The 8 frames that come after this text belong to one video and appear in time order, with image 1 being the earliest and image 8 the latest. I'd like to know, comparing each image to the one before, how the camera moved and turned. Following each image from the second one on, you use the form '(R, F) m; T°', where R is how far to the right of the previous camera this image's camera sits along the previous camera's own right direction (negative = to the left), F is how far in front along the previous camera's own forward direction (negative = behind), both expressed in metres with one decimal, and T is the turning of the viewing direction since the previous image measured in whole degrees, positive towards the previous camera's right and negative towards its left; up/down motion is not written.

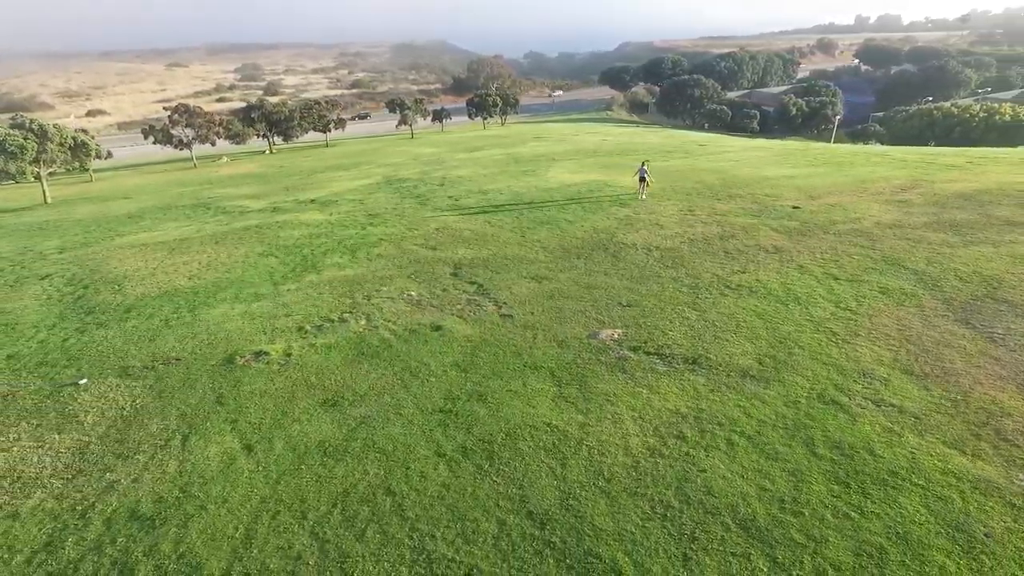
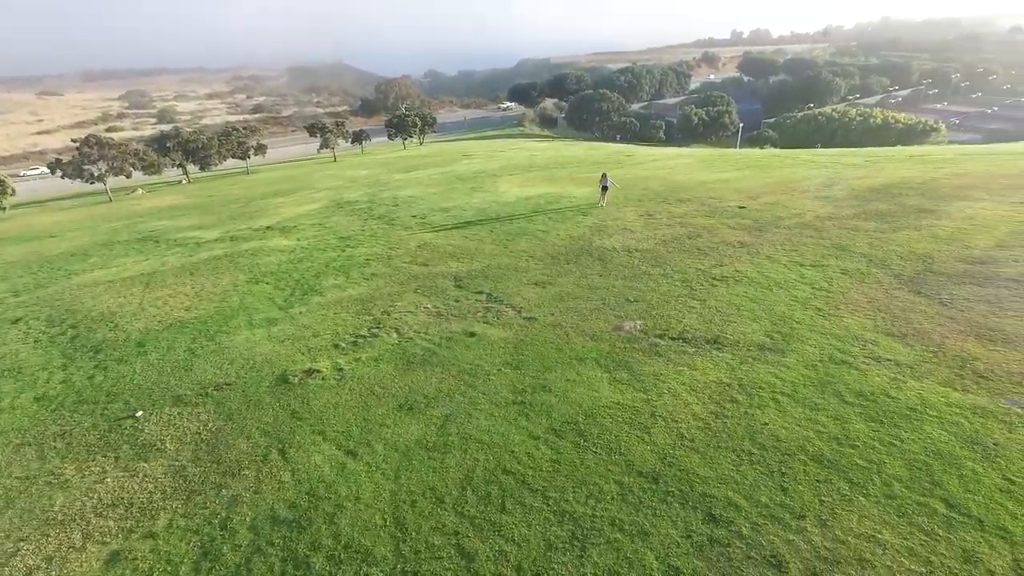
(-3.0, -1.2) m; +8°
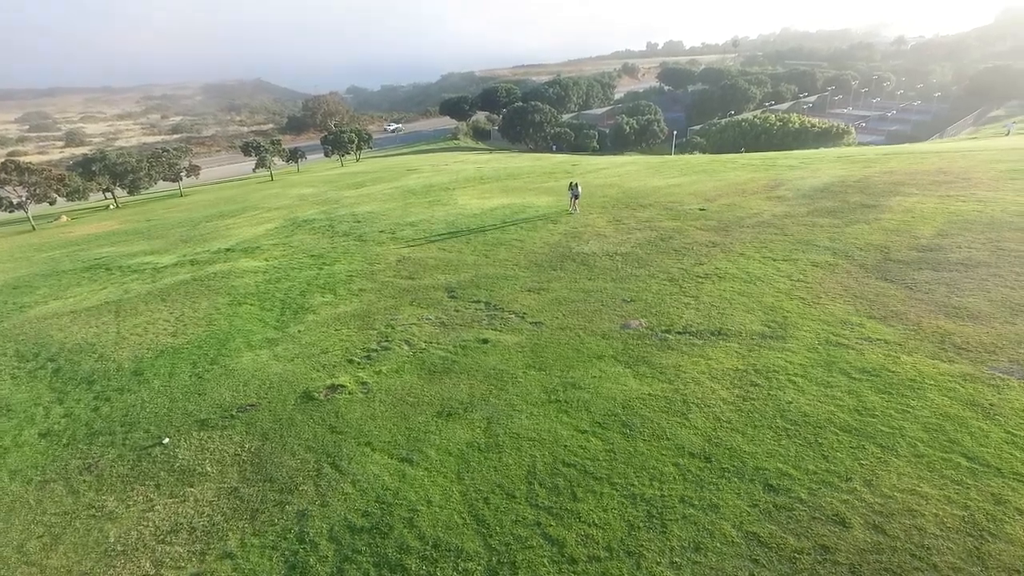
(-2.1, -0.5) m; +6°
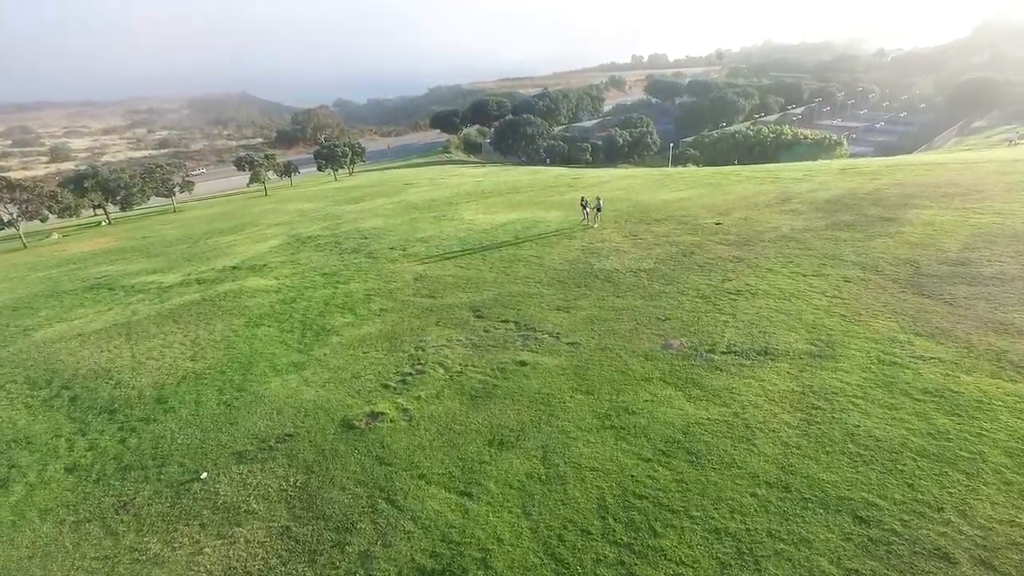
(-1.3, +0.4) m; +1°
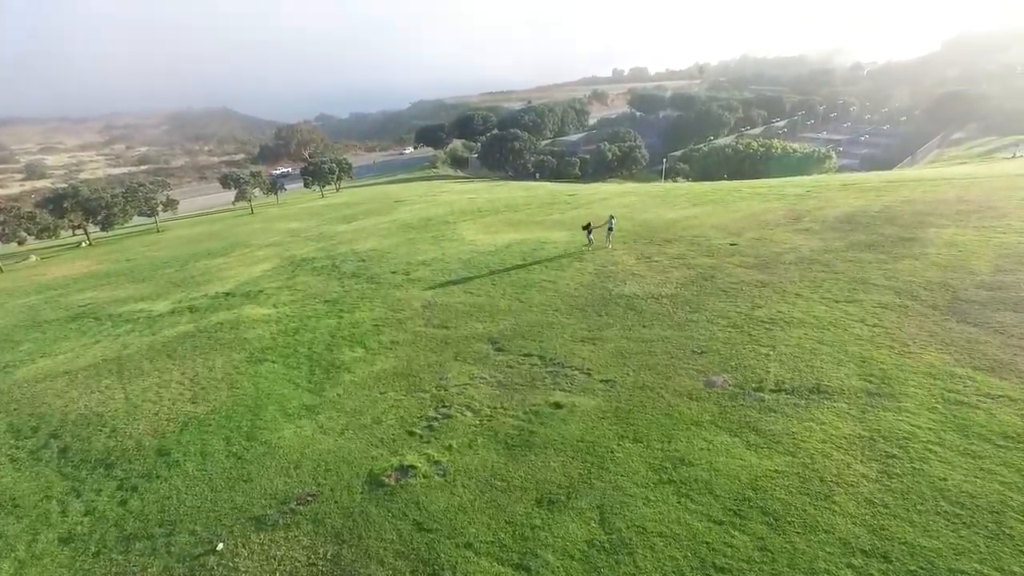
(-1.2, +1.1) m; +2°
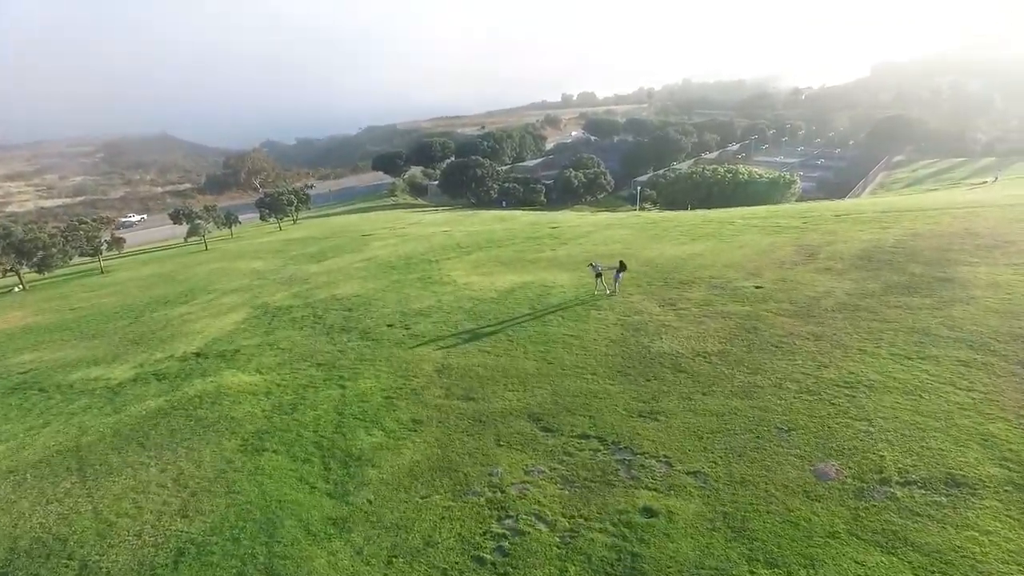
(-2.5, +2.7) m; +4°
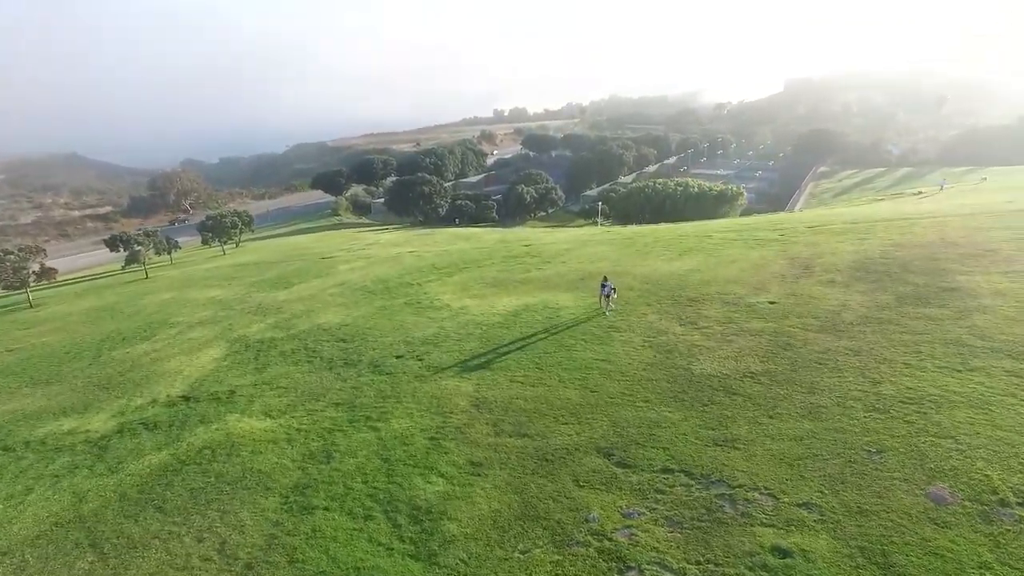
(-3.5, +1.2) m; +6°
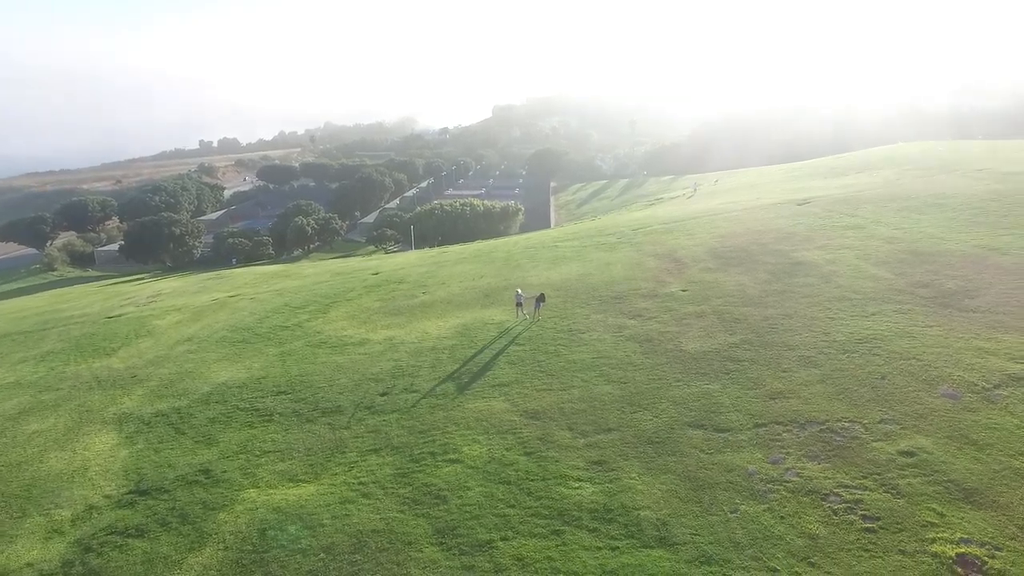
(-10.1, +1.4) m; +25°
